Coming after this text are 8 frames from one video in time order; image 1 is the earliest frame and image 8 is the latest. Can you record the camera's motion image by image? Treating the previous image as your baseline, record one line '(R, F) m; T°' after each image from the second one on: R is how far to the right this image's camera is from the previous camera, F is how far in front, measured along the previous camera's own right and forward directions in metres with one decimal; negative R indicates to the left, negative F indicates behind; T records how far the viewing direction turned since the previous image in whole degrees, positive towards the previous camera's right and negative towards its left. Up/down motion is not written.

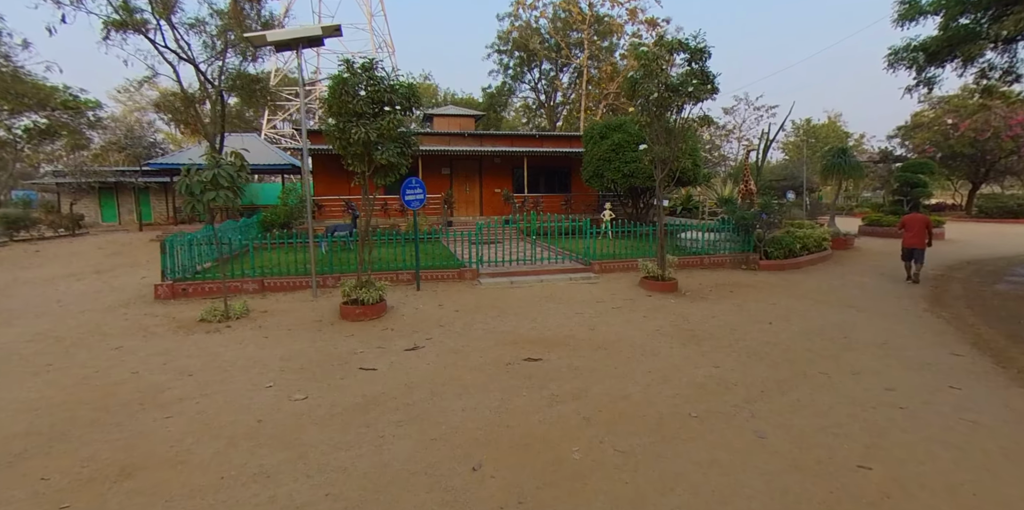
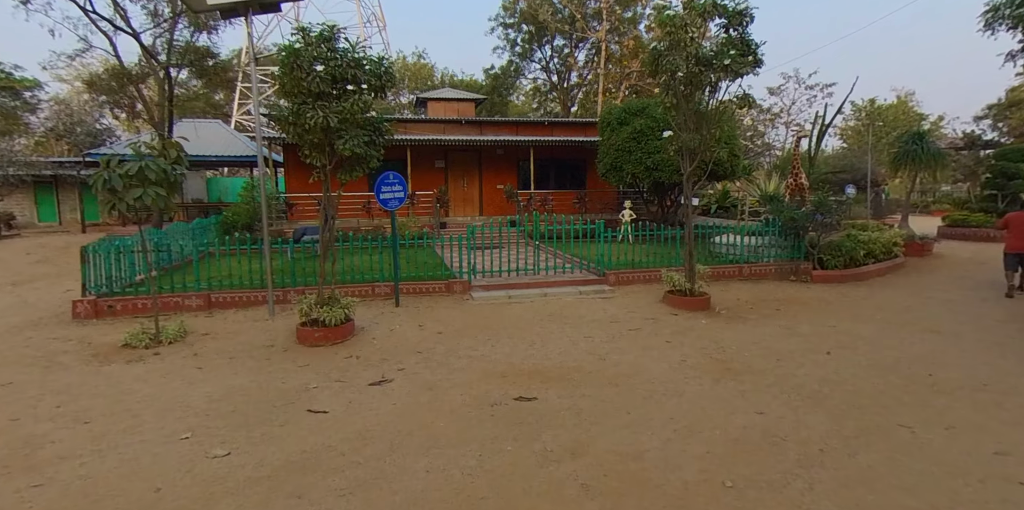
(+0.4, +1.3) m; -3°
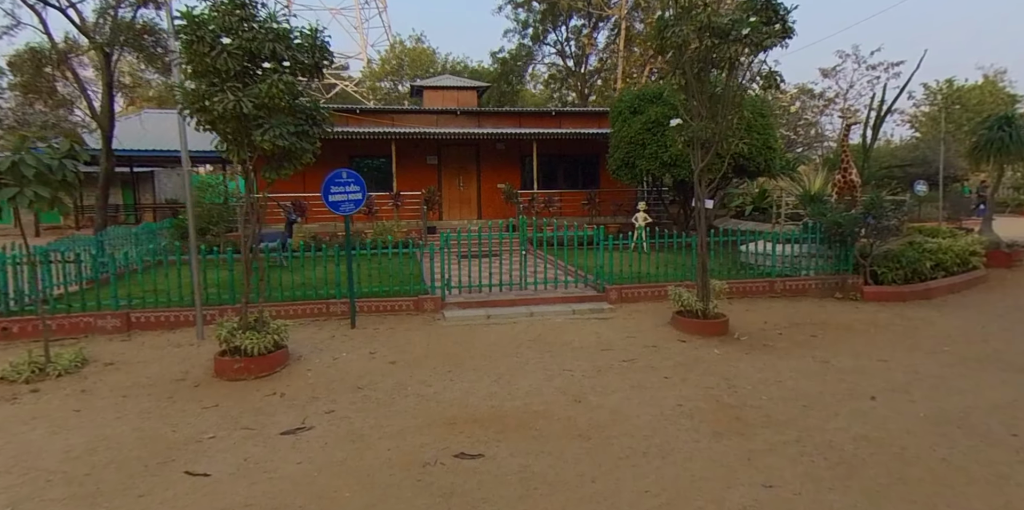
(+0.6, +1.1) m; -3°
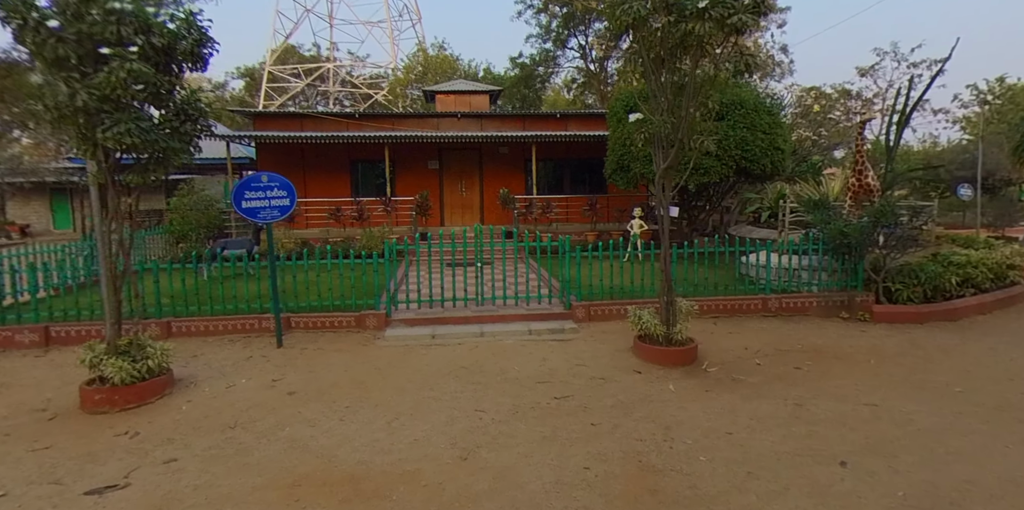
(+1.0, +0.8) m; -3°
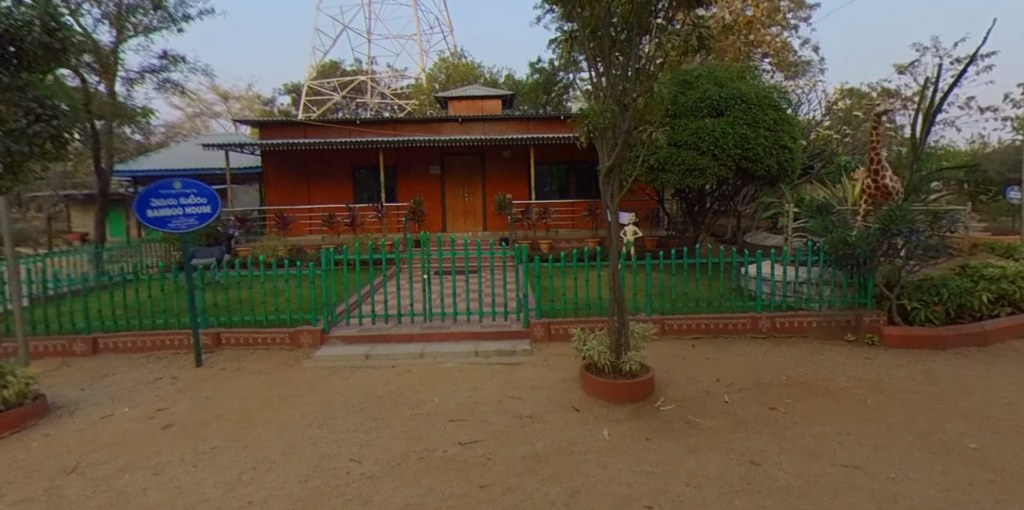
(+1.0, +0.8) m; -3°
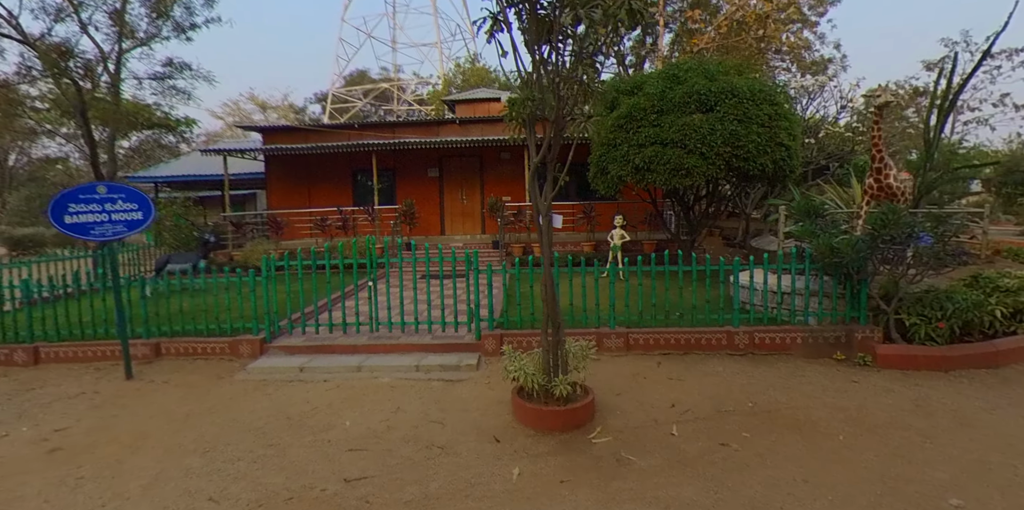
(+0.8, +0.5) m; -2°
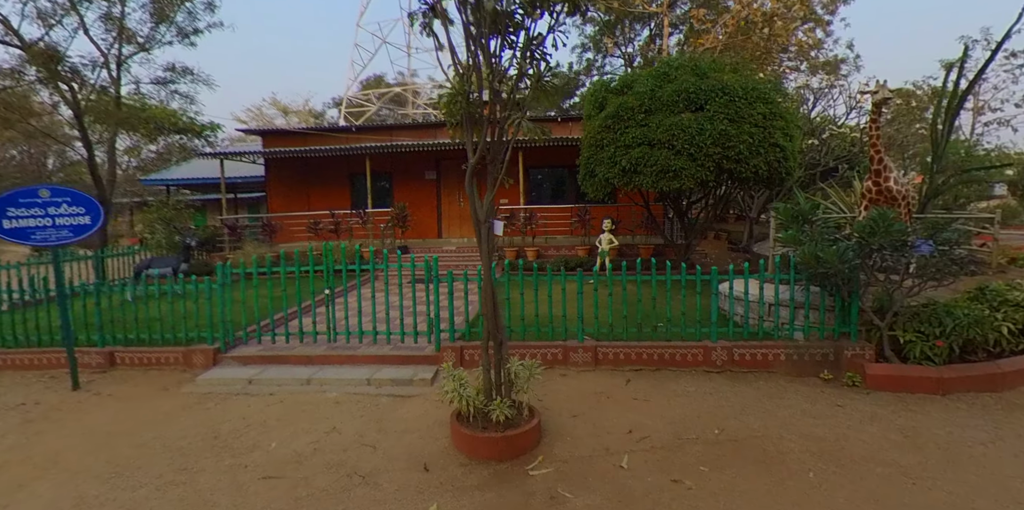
(+0.5, +0.4) m; -2°
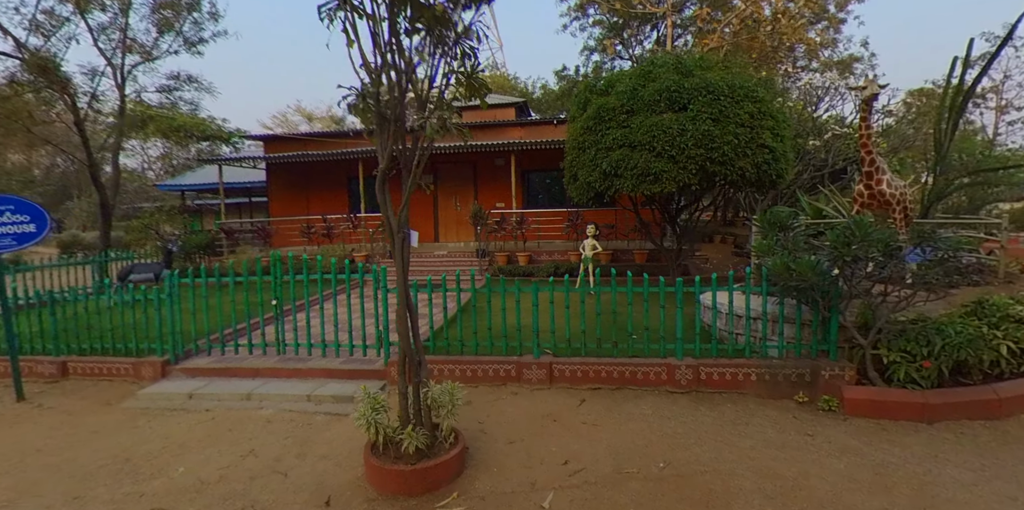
(+0.6, +0.3) m; -2°
